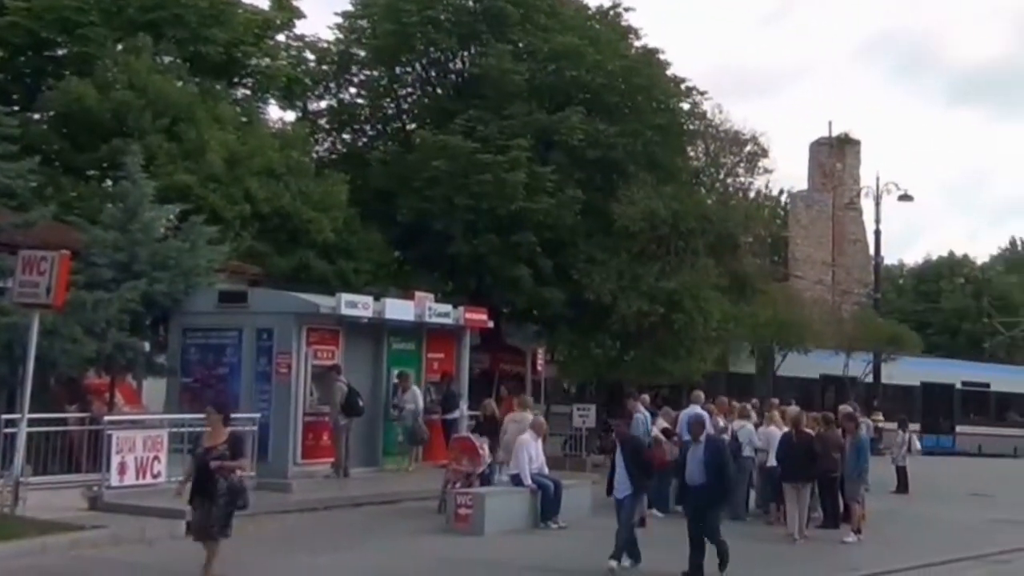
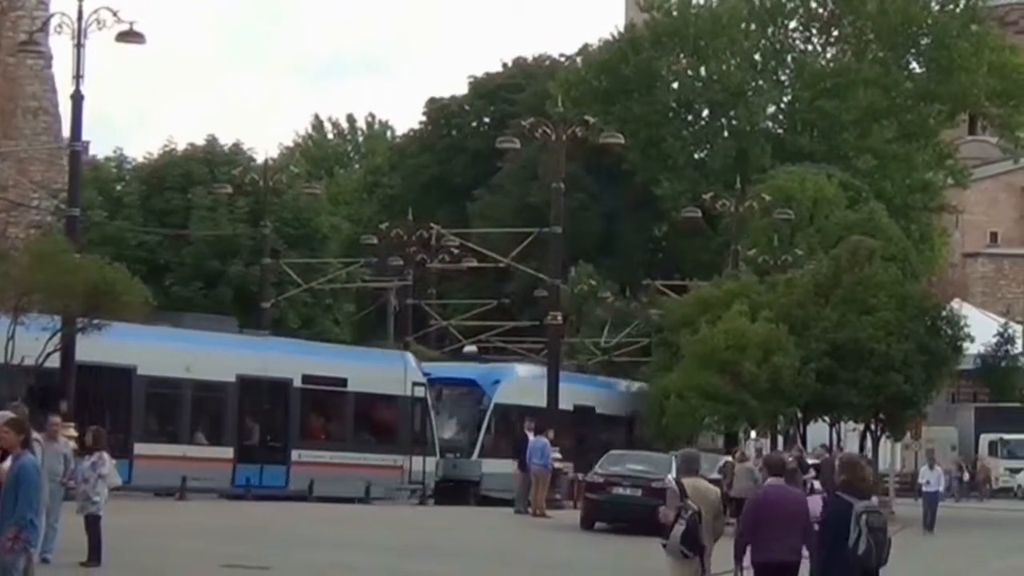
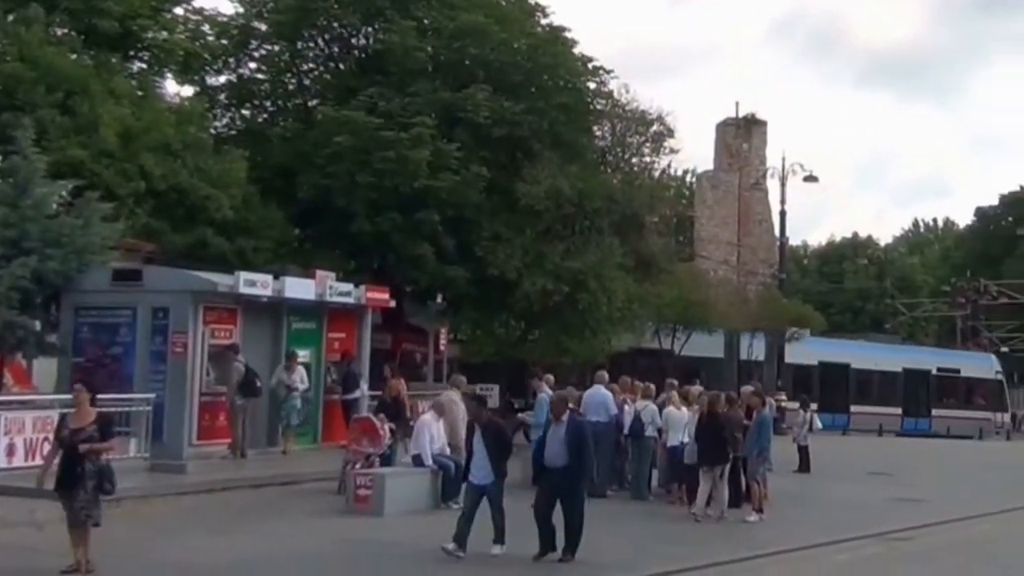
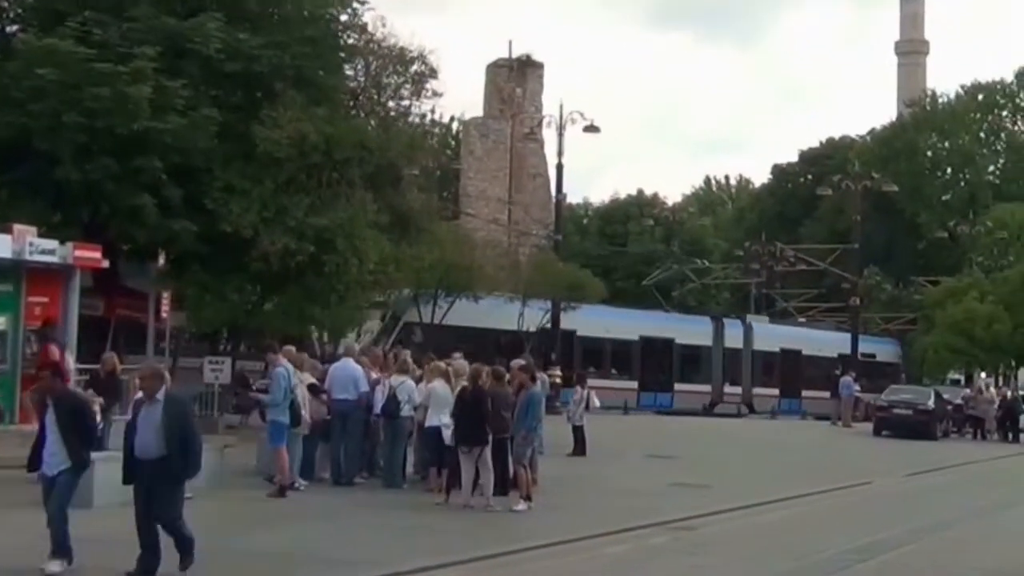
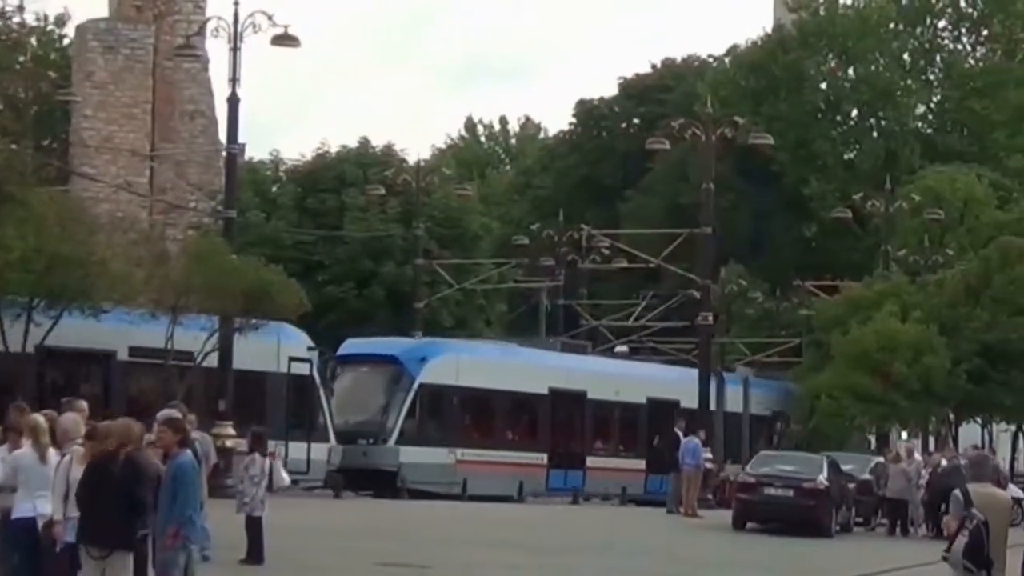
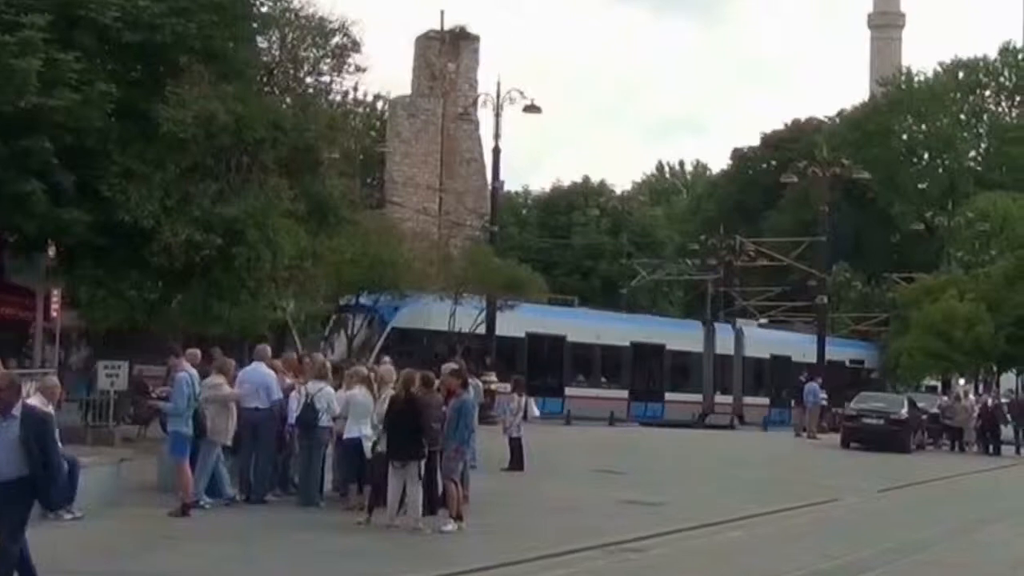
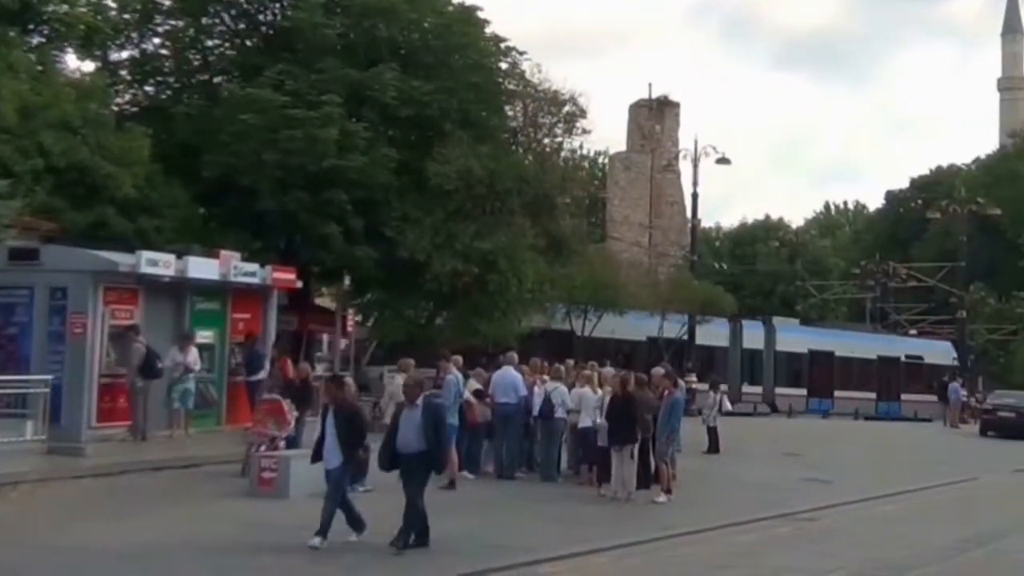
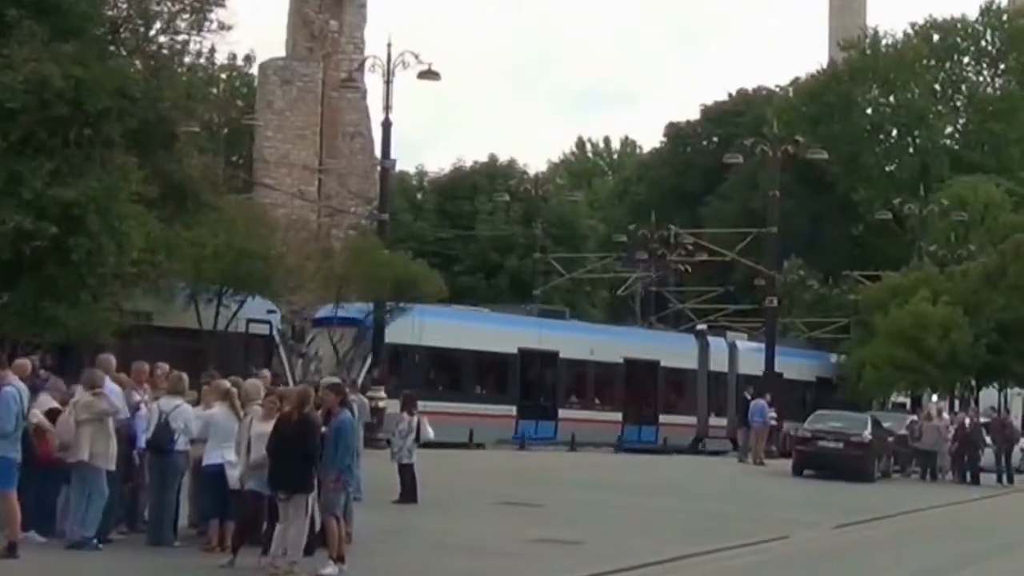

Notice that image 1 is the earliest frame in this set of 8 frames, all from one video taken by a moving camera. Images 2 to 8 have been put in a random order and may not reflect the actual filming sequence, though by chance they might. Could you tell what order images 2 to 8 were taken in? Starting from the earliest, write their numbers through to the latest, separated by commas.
3, 7, 4, 6, 8, 5, 2
